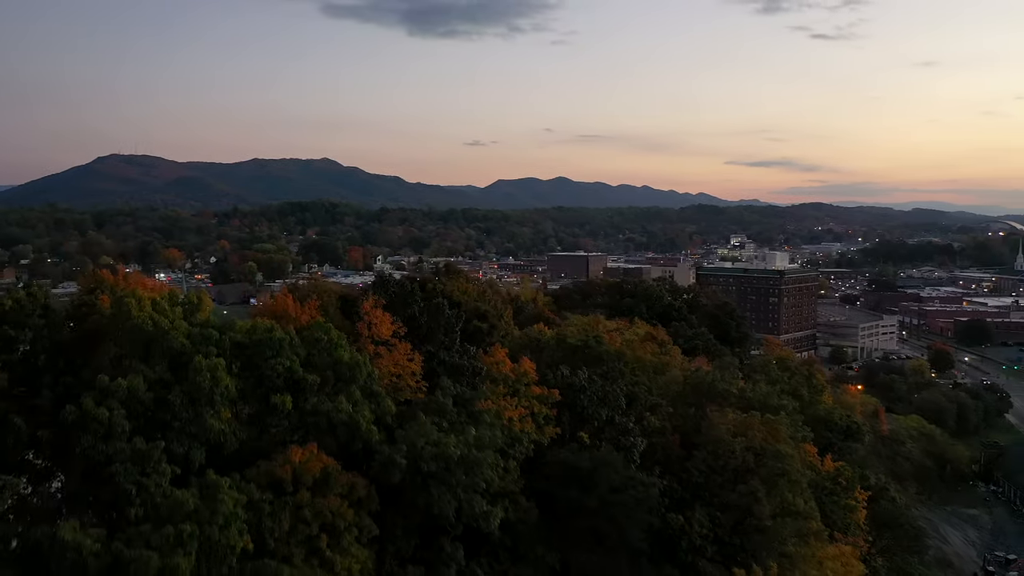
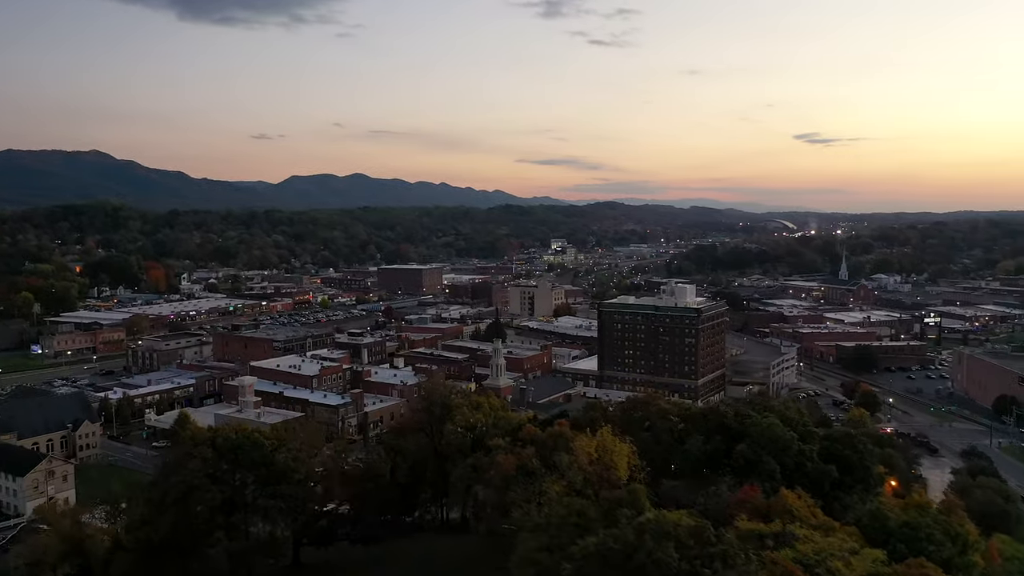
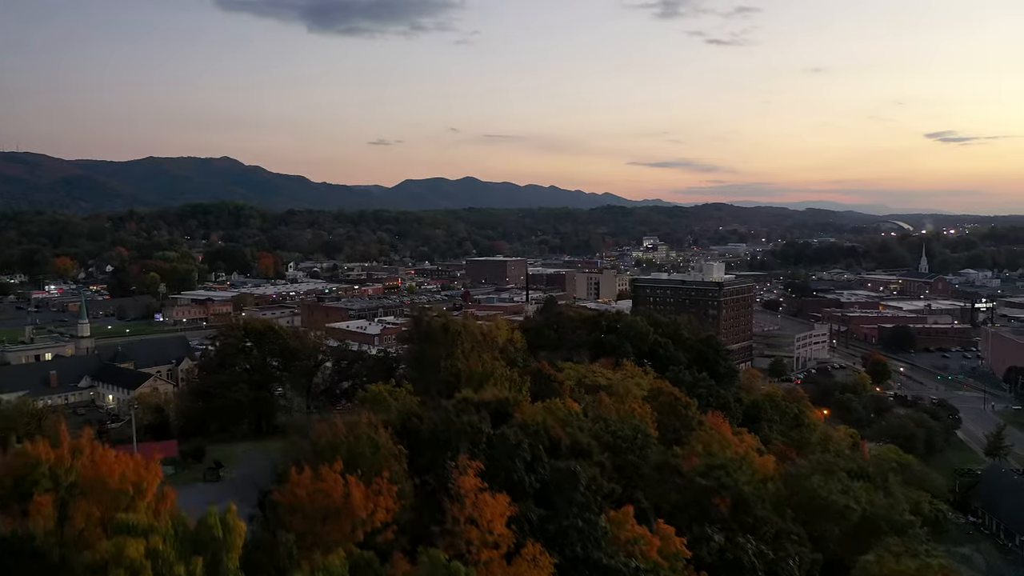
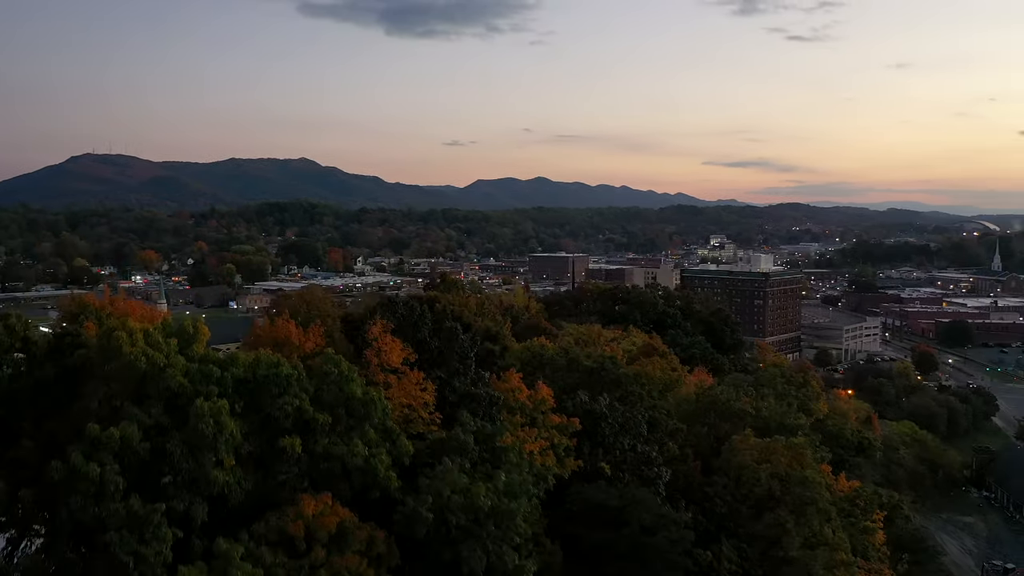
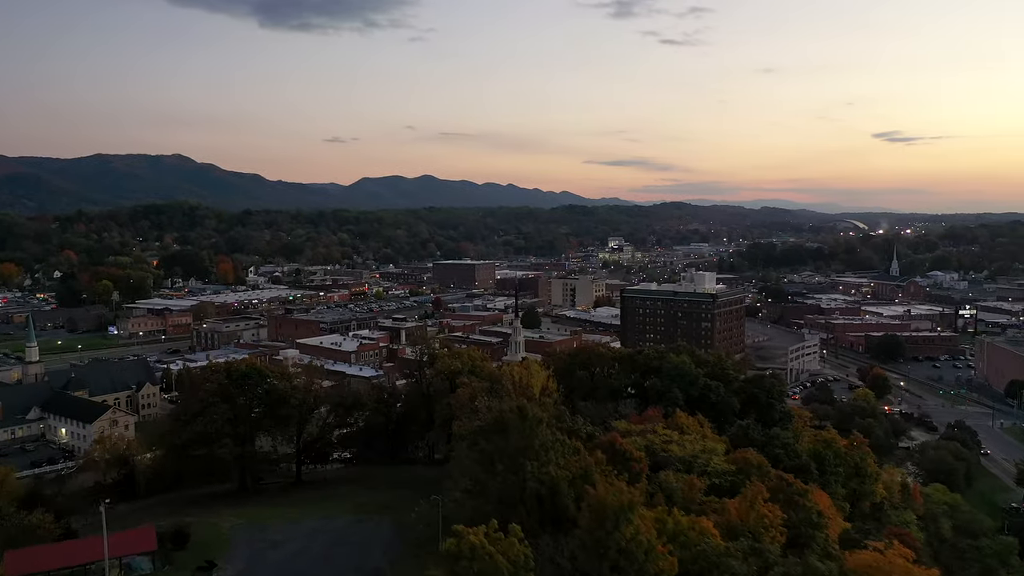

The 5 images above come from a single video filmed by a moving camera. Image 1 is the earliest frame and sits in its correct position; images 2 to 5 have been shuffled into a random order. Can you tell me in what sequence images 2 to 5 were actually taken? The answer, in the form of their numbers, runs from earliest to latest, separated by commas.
4, 3, 5, 2
